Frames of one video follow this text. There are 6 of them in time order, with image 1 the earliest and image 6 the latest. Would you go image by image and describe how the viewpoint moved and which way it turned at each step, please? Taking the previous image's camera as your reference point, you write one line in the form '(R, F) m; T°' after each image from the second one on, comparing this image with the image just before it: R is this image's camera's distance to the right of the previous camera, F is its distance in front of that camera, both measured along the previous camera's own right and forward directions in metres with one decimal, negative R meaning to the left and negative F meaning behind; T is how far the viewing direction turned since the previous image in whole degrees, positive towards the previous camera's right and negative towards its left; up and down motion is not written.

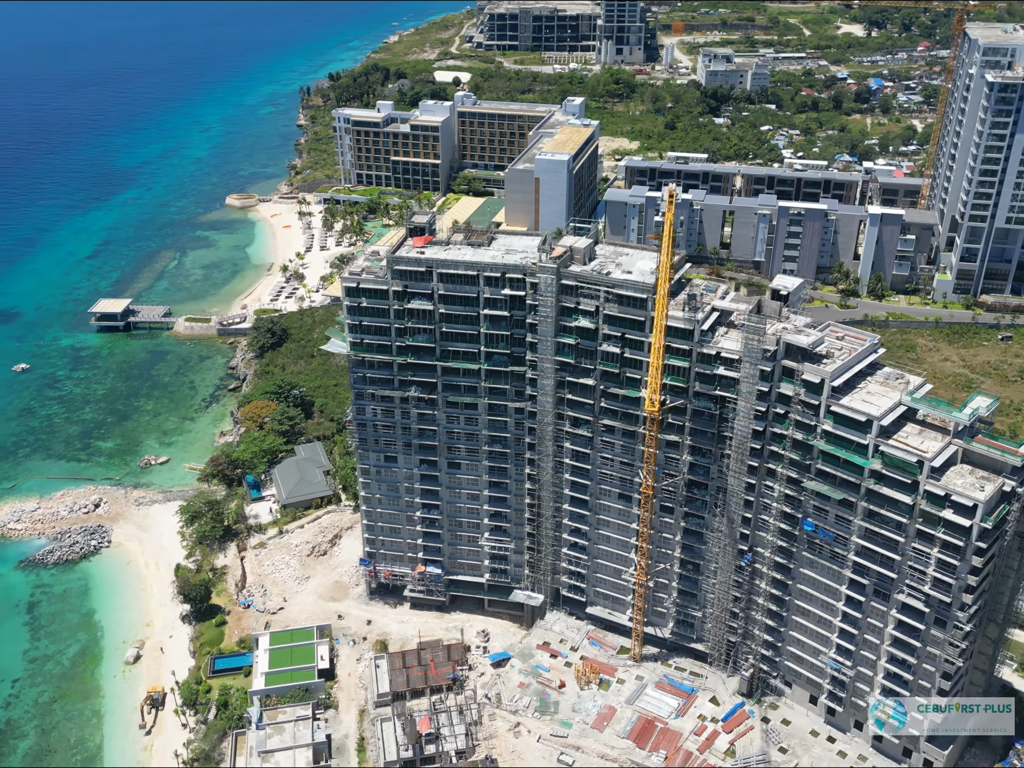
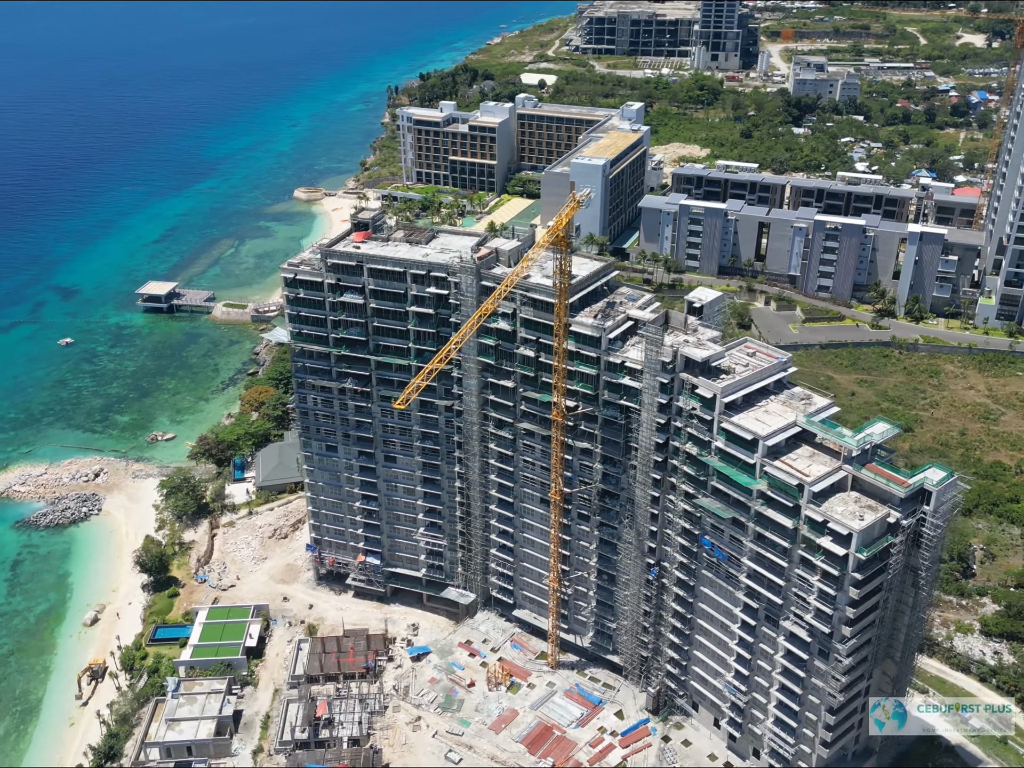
(+14.6, +0.4) m; -7°
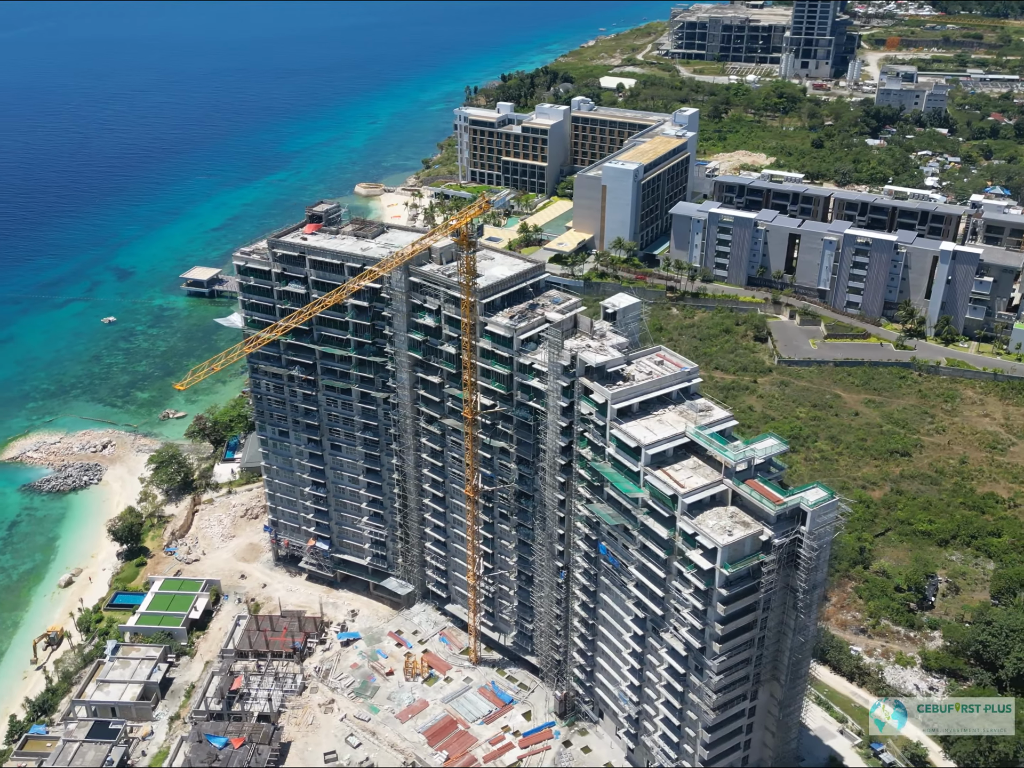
(+13.6, 0.0) m; -6°
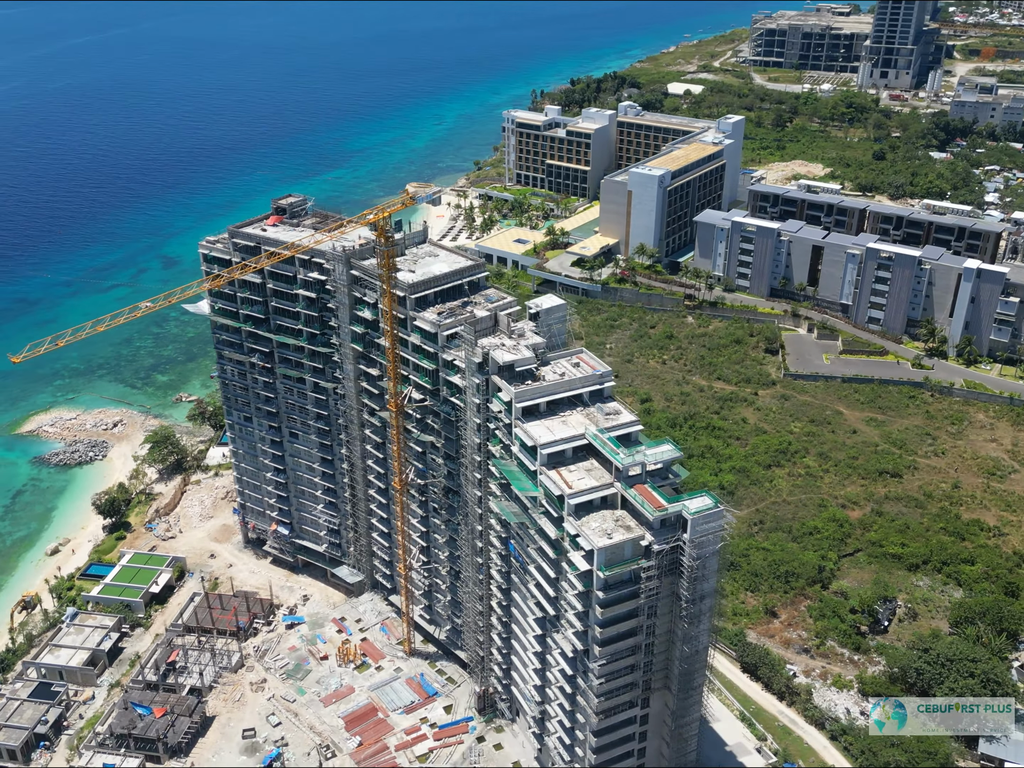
(+11.8, -0.1) m; -5°
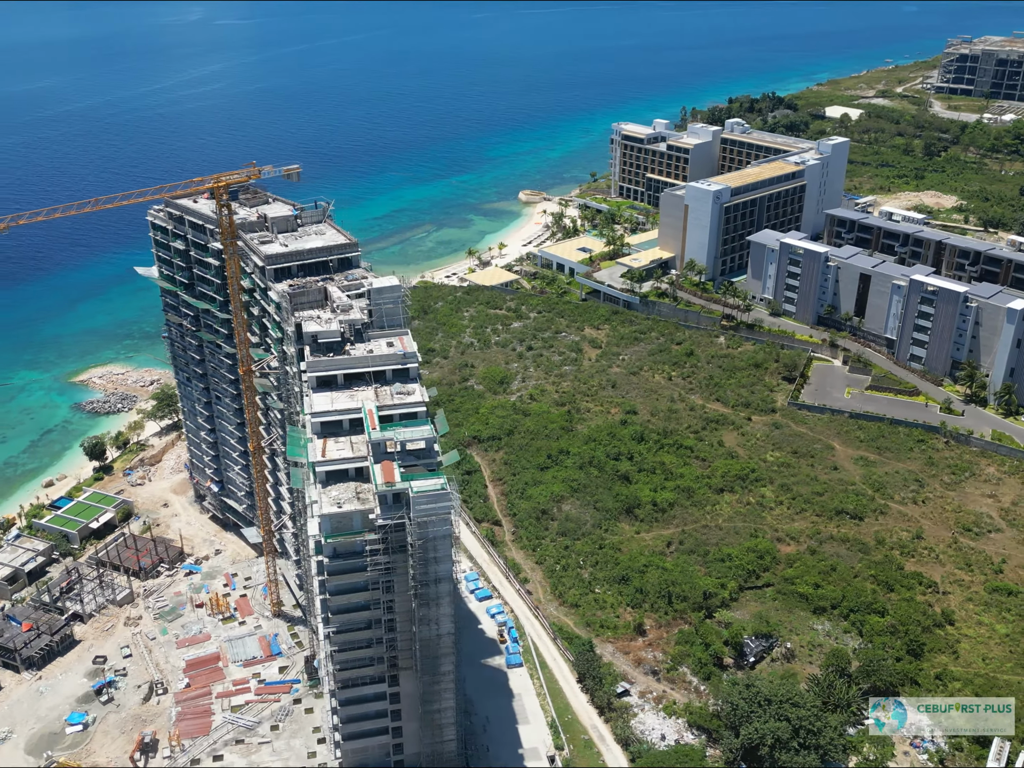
(+26.8, +2.0) m; -12°
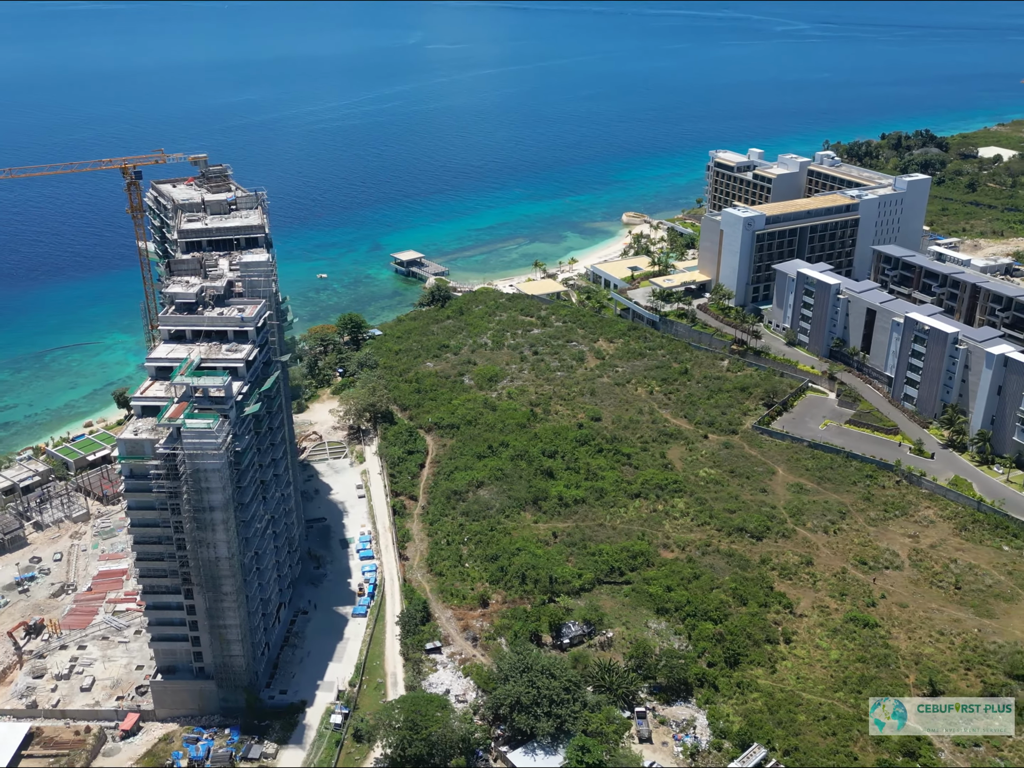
(+29.6, -4.4) m; -12°
